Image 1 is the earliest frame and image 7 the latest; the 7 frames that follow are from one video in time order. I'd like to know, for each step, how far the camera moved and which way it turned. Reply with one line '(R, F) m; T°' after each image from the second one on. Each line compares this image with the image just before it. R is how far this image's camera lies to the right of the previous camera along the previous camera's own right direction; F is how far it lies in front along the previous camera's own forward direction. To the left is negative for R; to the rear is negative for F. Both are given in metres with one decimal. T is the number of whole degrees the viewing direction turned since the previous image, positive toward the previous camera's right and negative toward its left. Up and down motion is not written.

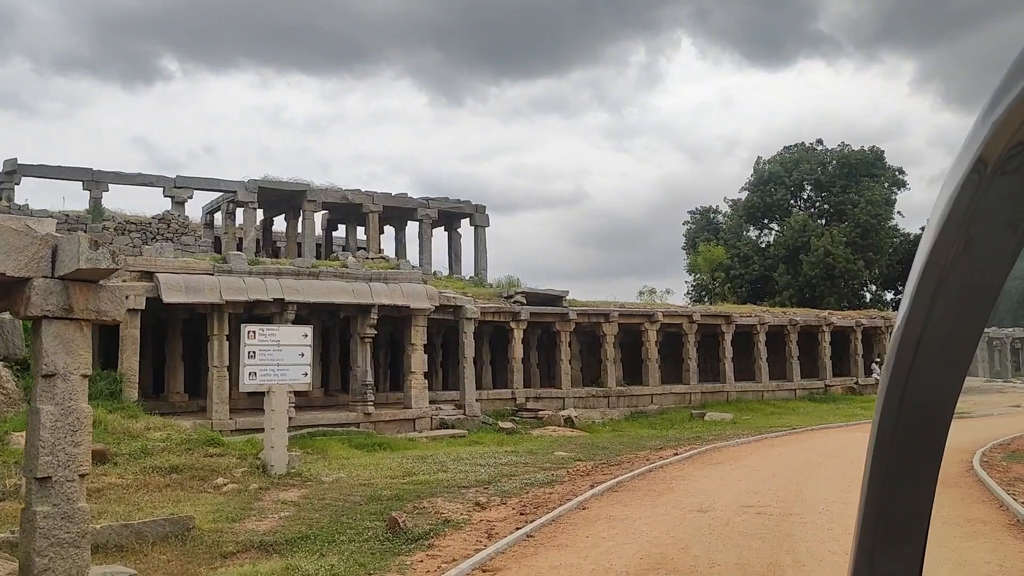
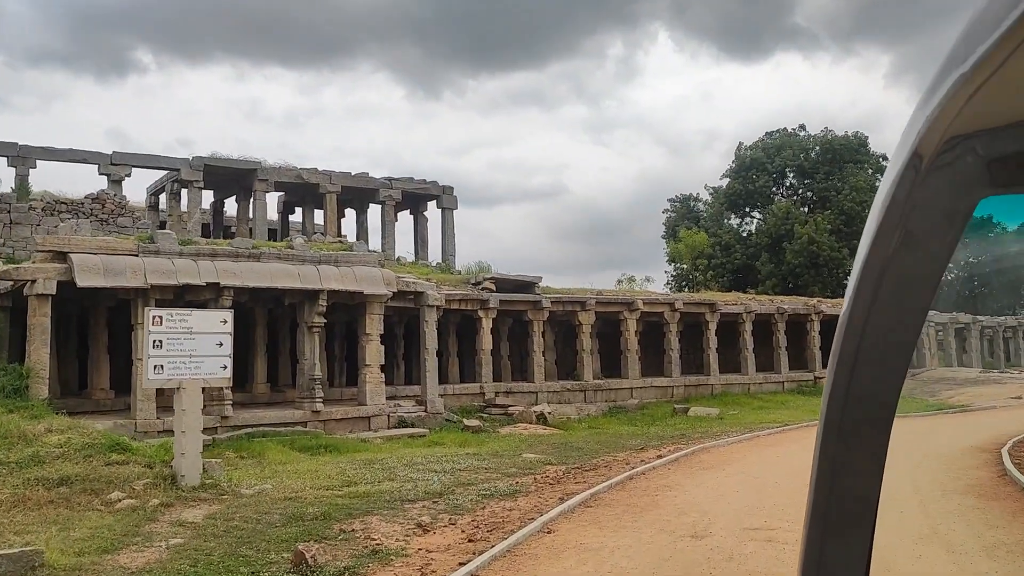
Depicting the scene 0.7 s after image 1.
(+0.2, +1.7) m; +1°
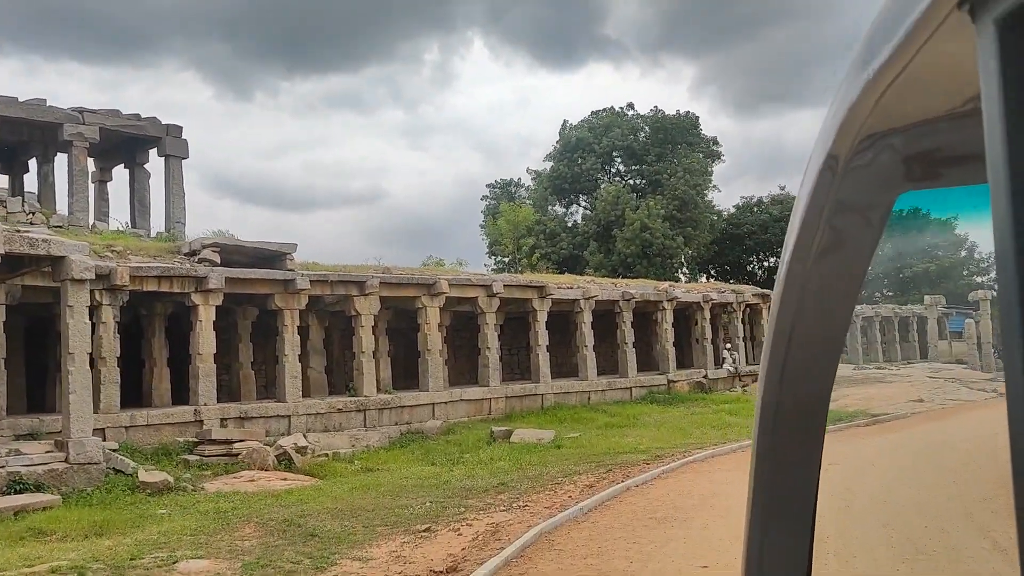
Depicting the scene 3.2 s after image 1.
(+1.1, +6.3) m; +10°
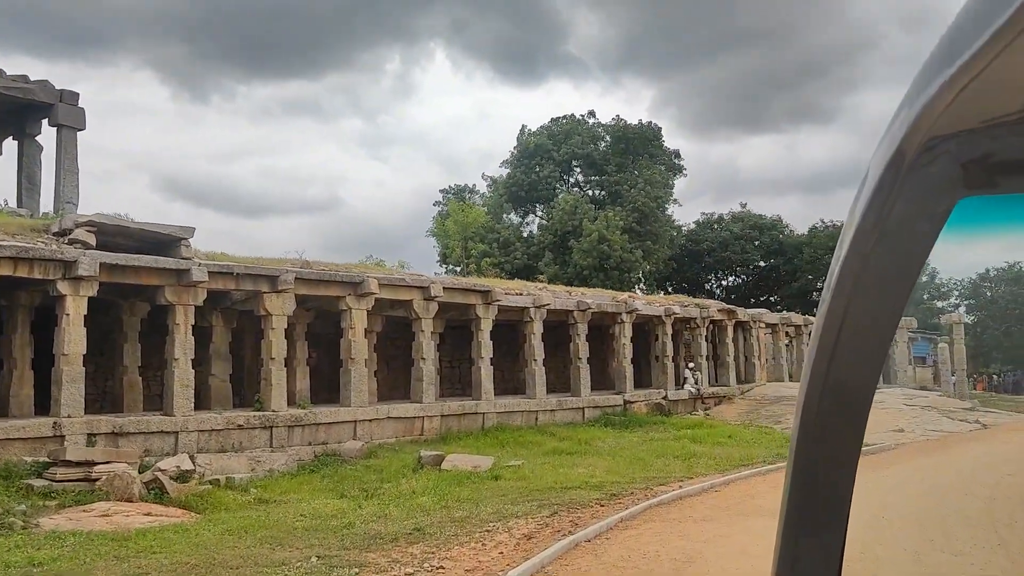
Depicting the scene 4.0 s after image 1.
(+0.2, +2.0) m; +2°
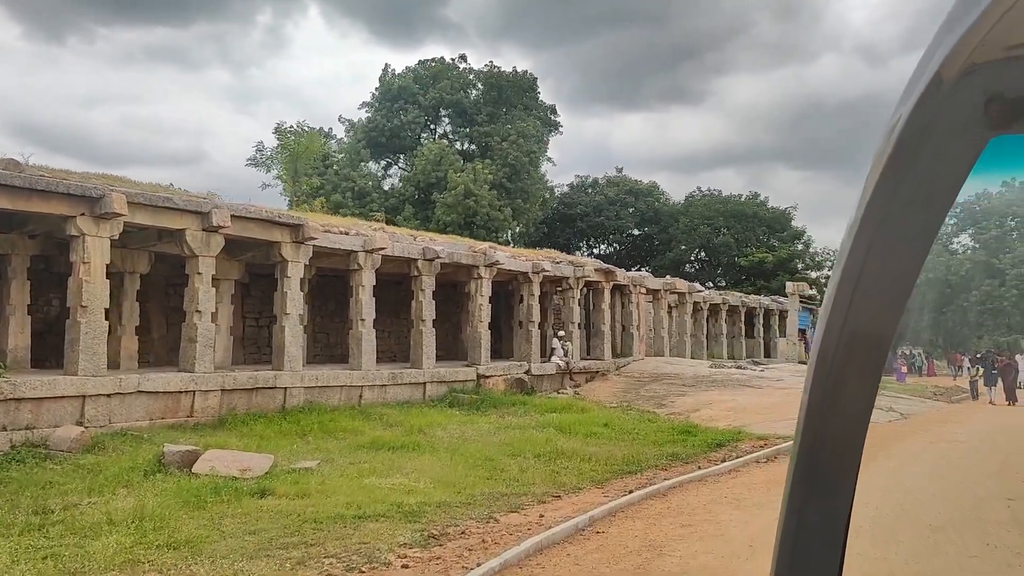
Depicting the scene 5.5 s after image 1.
(+0.6, +3.7) m; +7°
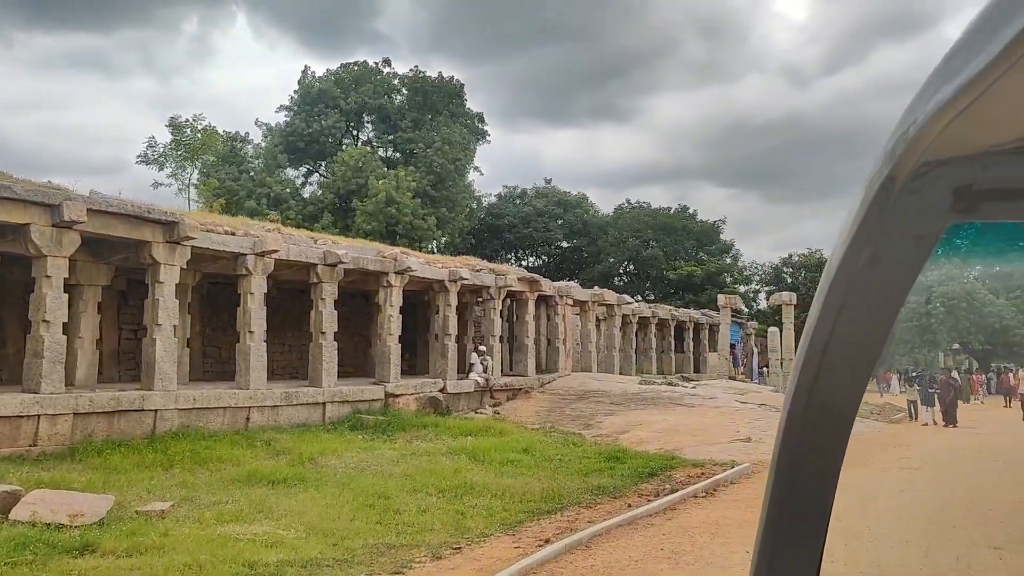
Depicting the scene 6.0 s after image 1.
(+0.2, +1.3) m; +4°
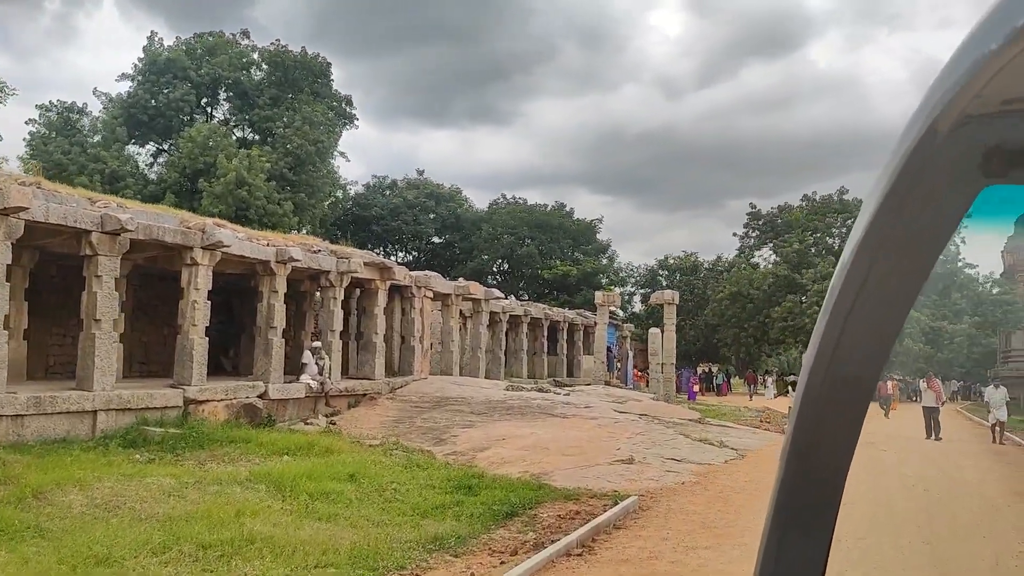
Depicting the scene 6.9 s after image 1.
(+0.4, +2.4) m; +7°
